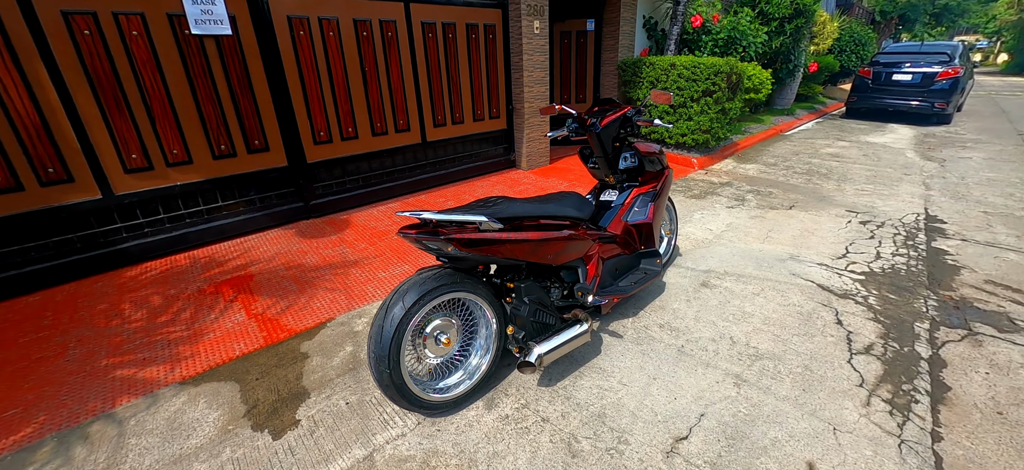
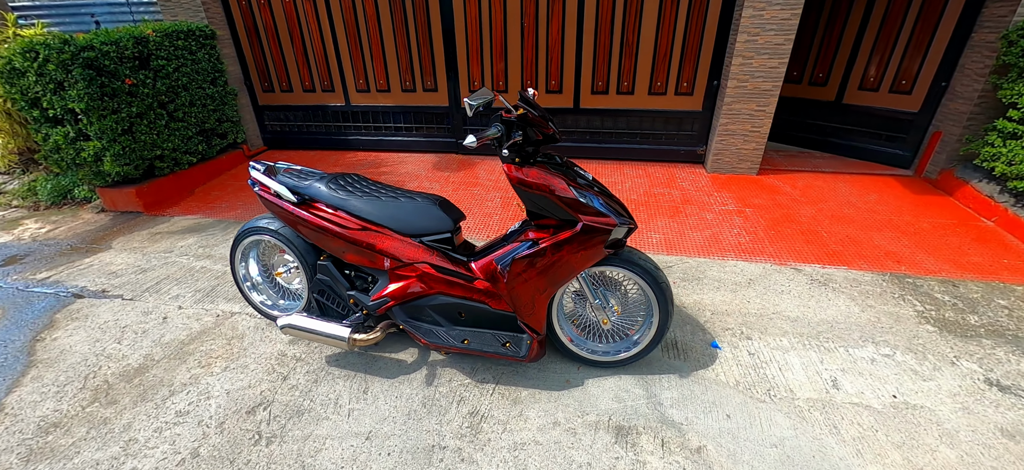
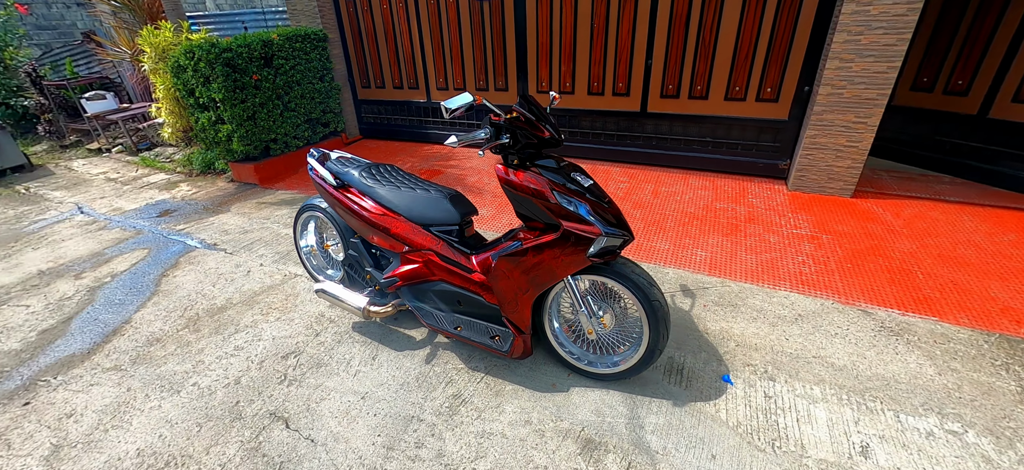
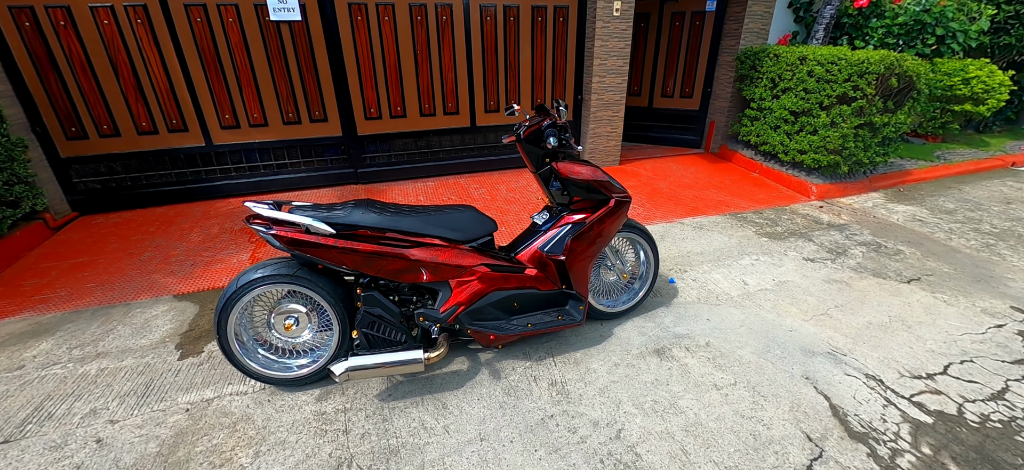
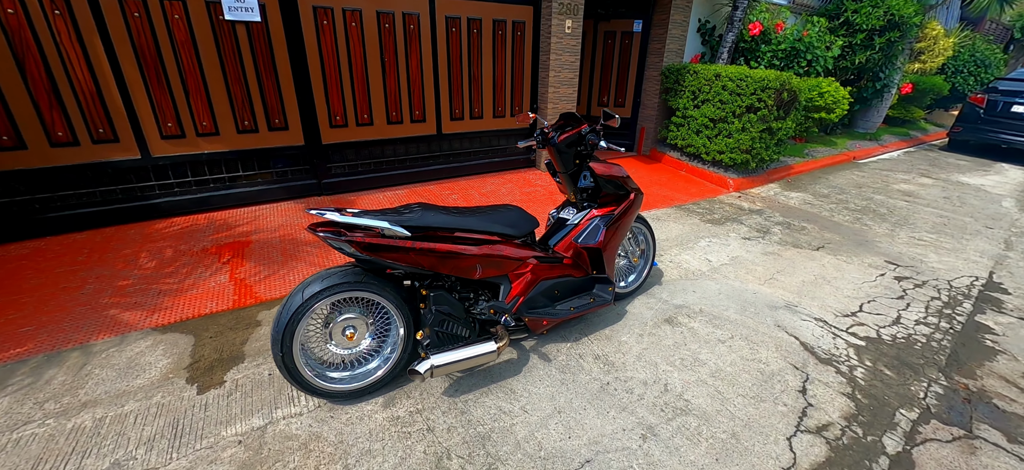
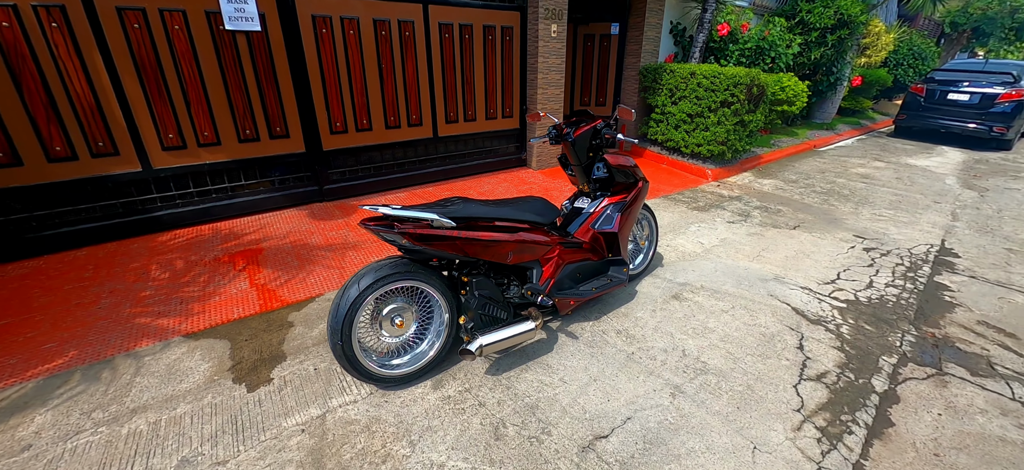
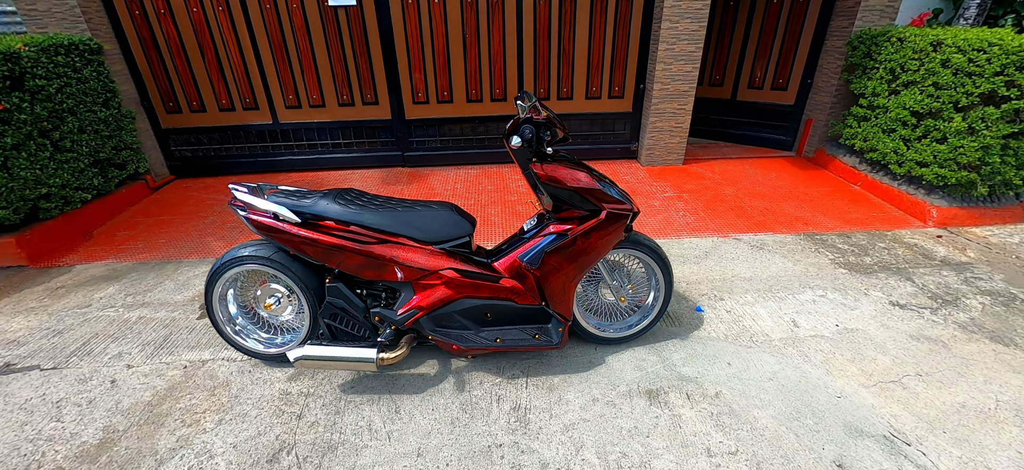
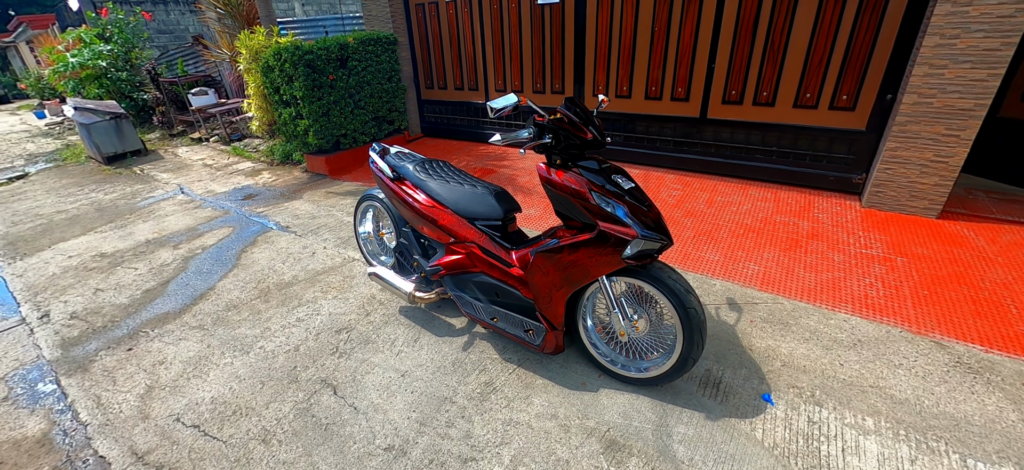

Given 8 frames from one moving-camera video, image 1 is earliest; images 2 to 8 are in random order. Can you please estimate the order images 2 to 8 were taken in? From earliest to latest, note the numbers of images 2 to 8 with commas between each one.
6, 5, 4, 7, 2, 3, 8
